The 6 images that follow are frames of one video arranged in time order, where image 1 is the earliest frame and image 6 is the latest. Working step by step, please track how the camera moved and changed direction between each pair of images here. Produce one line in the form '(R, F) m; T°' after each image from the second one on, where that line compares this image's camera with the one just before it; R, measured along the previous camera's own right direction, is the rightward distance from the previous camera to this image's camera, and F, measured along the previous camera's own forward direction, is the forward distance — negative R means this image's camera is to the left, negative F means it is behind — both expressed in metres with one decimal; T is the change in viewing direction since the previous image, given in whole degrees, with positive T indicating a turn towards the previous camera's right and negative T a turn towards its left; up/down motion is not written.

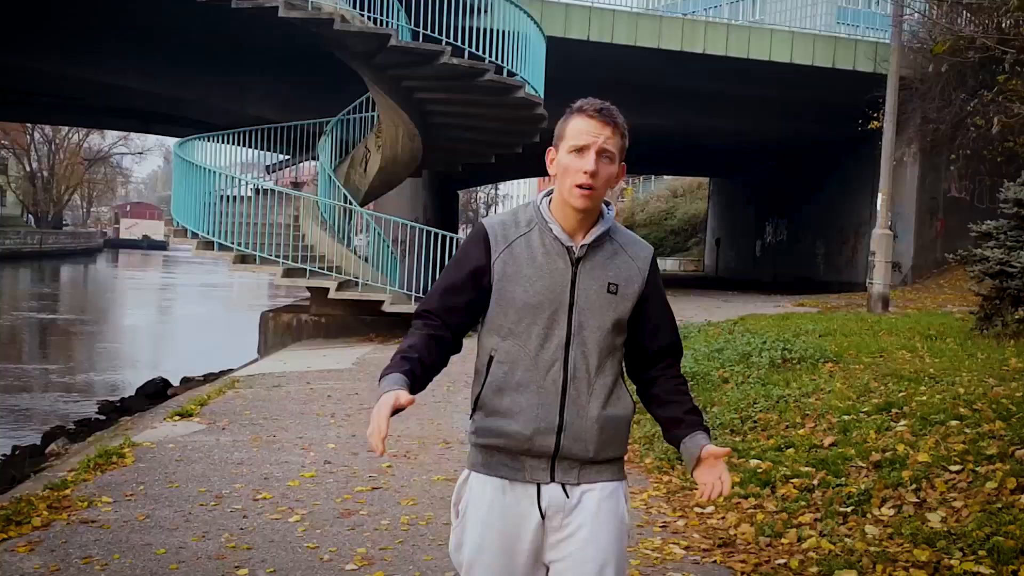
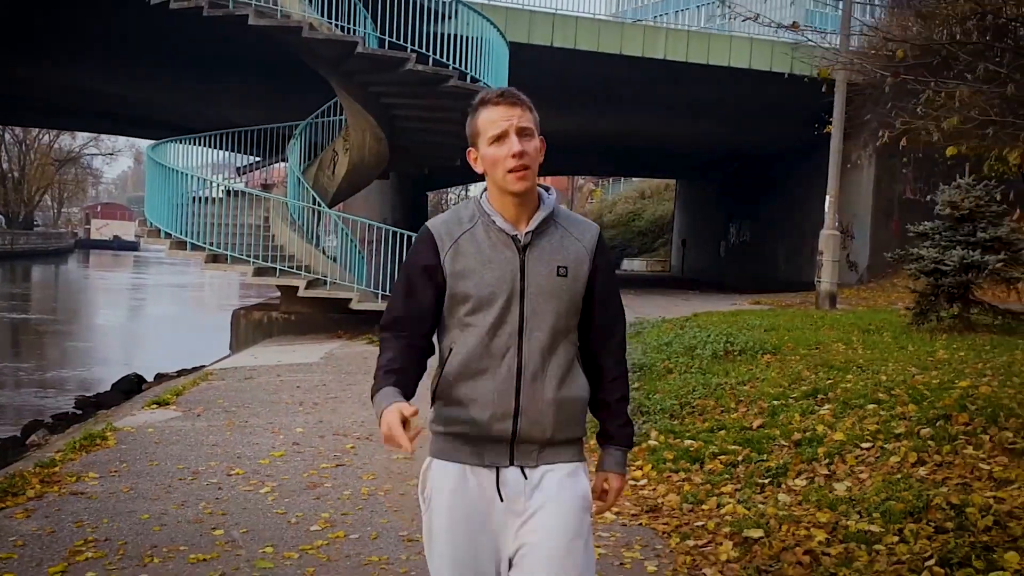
(+0.1, -0.5) m; +2°
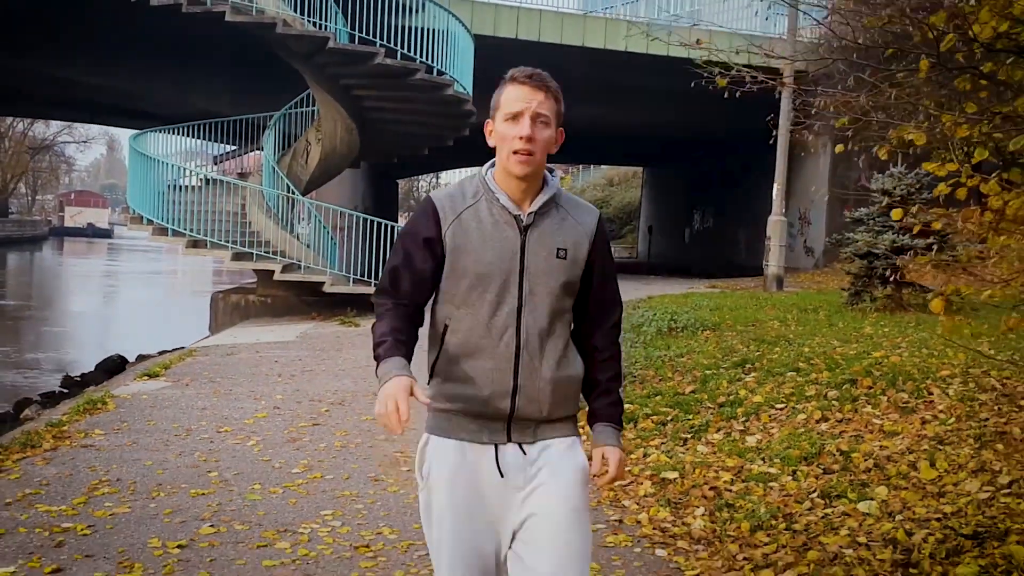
(+0.1, -0.8) m; +2°
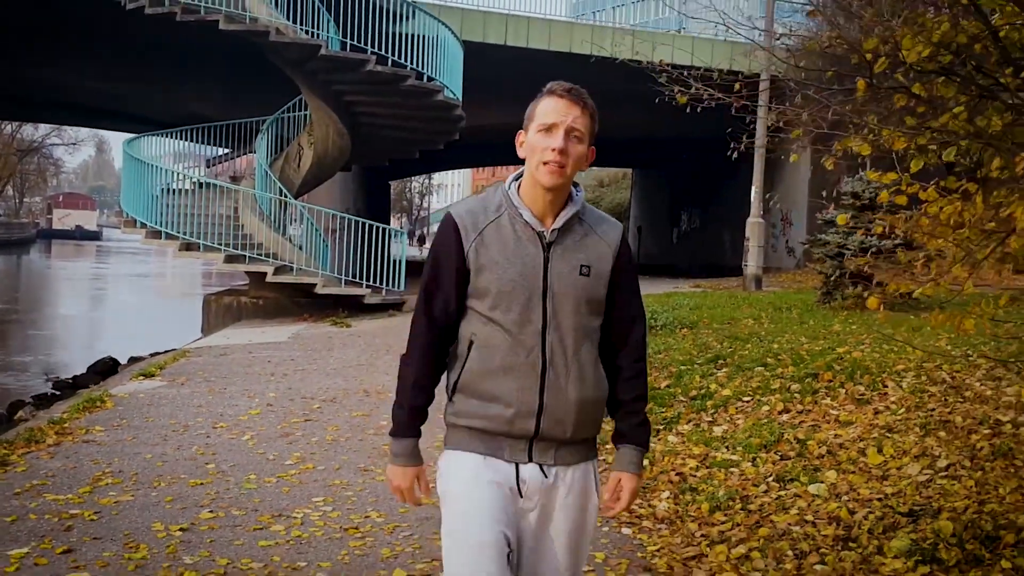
(+0.1, -0.4) m; +1°
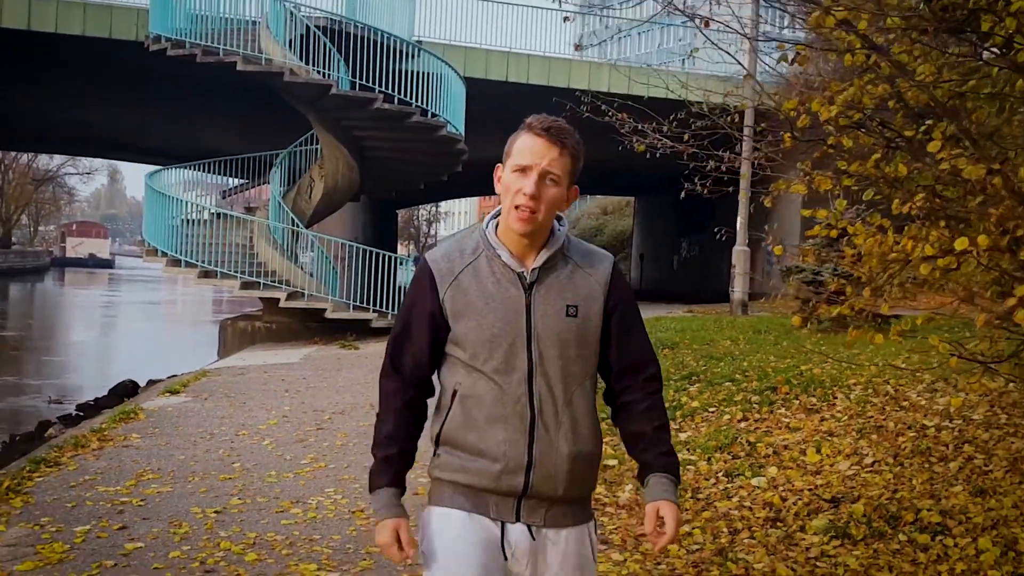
(+0.2, -0.9) m; 0°
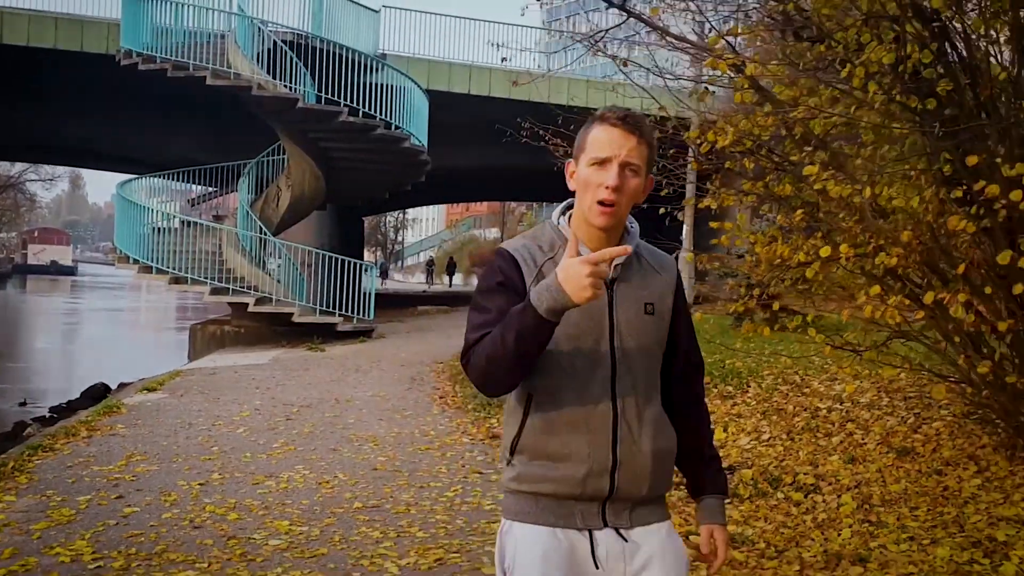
(+0.2, -0.9) m; +2°
